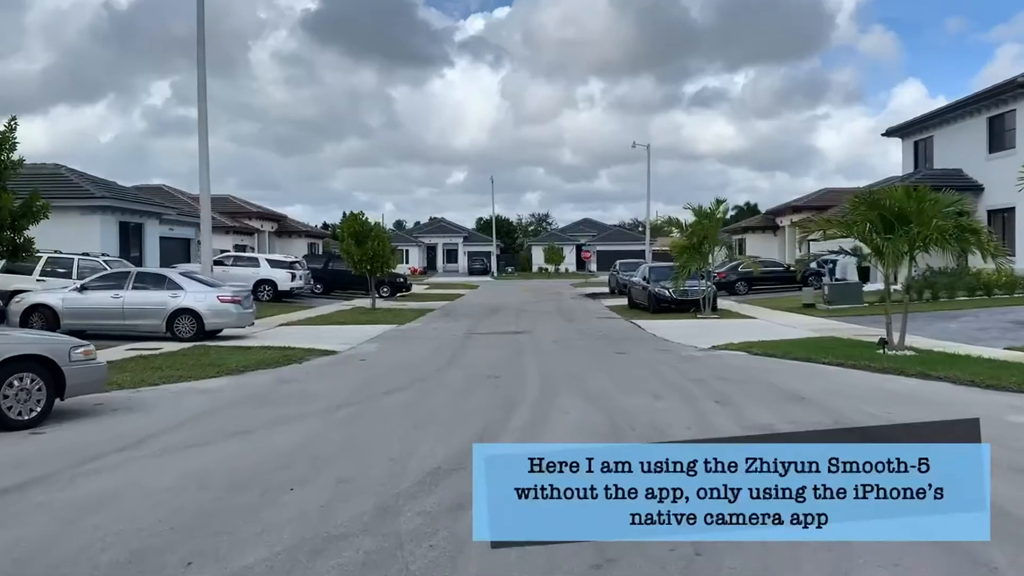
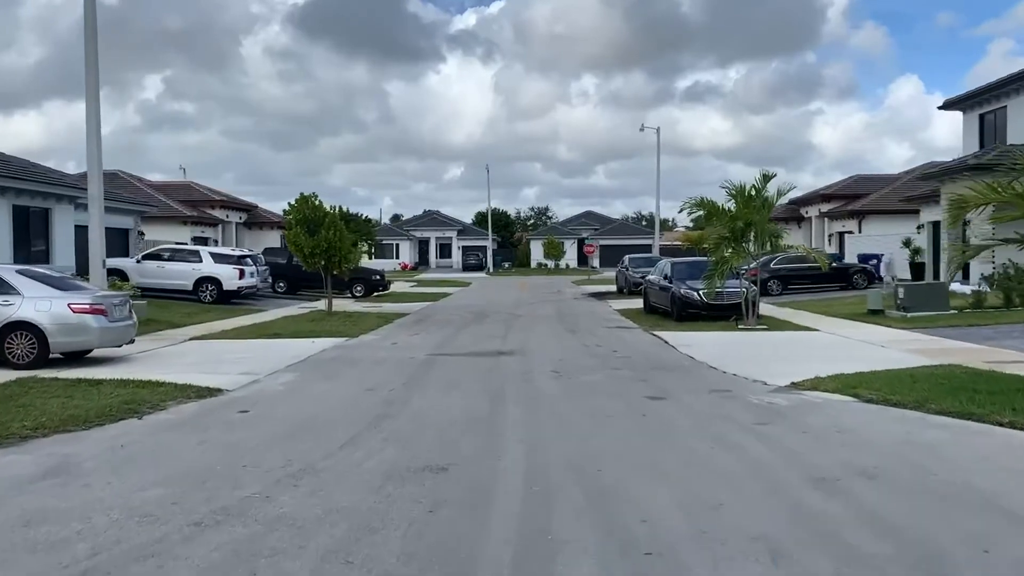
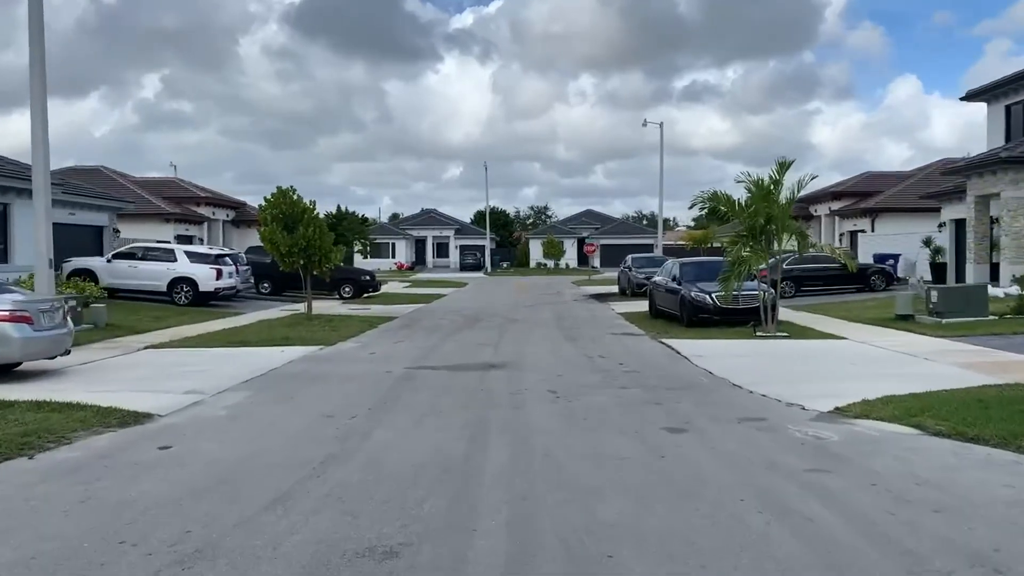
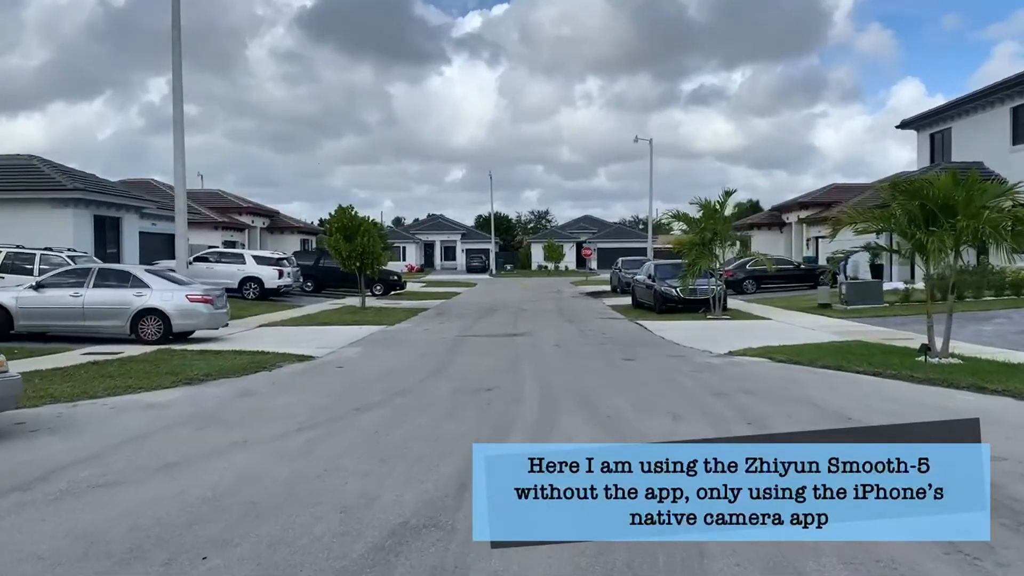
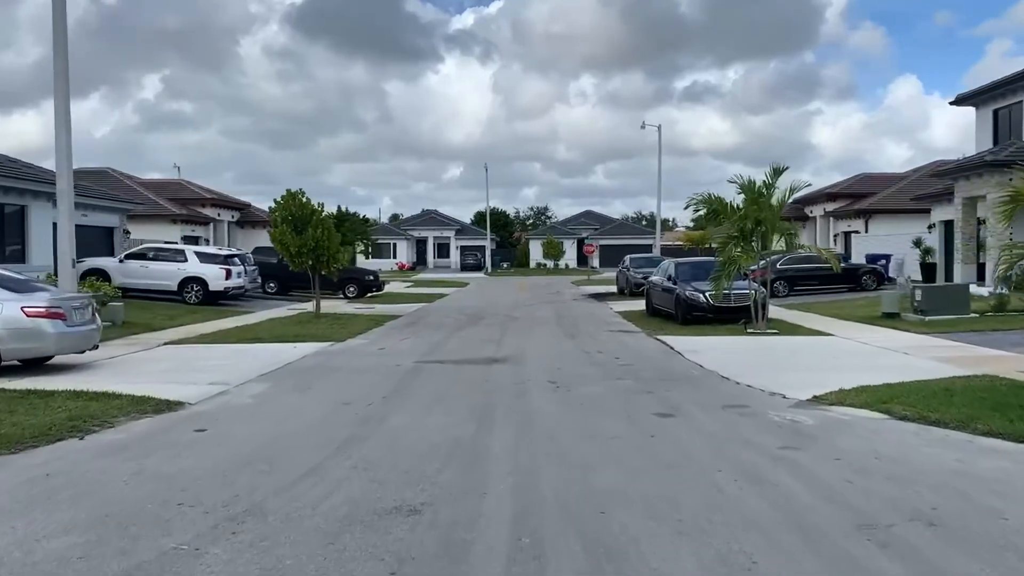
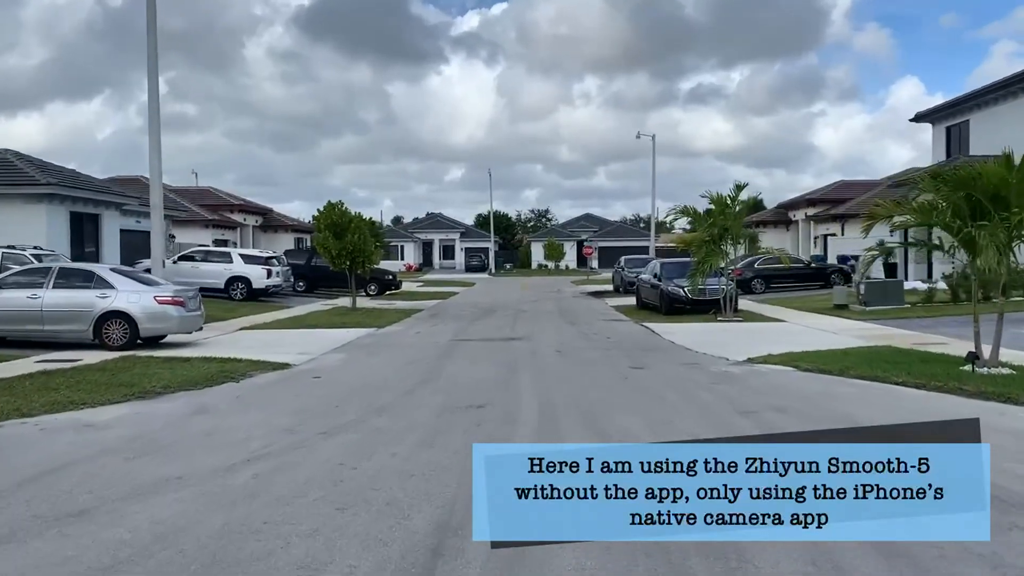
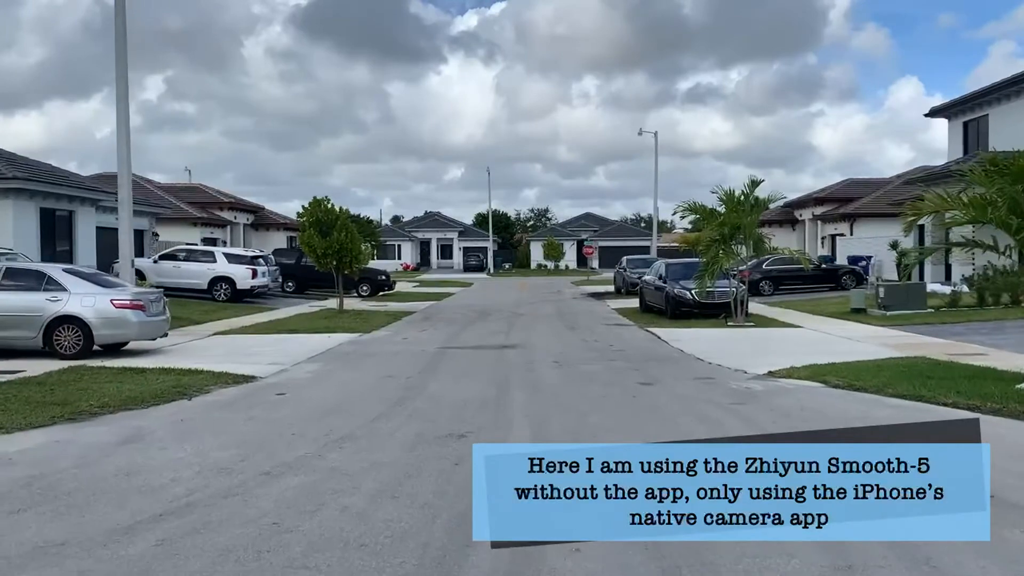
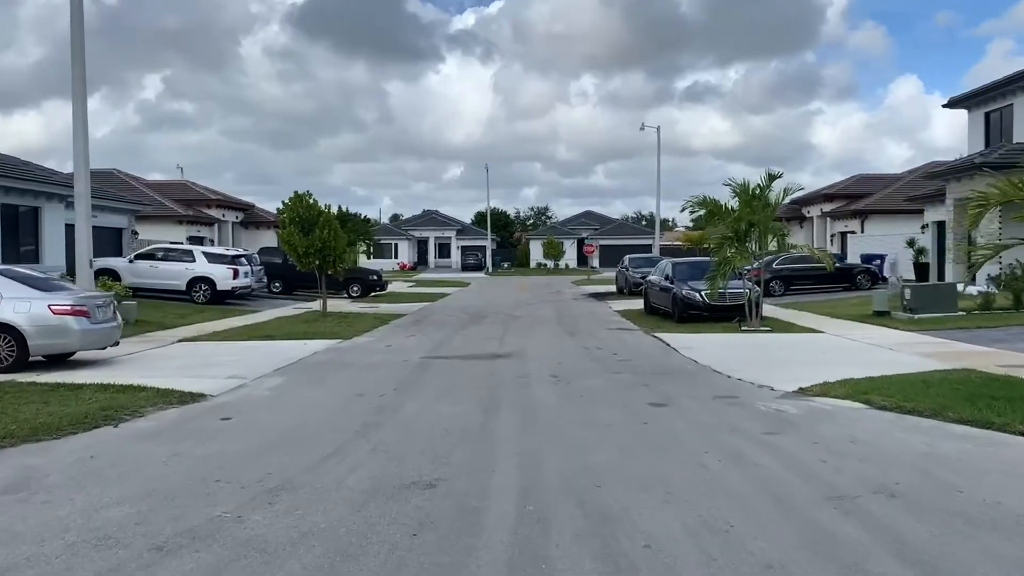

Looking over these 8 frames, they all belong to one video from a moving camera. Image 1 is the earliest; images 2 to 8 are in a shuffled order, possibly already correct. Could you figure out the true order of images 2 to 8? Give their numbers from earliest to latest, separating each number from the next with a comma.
4, 6, 7, 2, 8, 5, 3
